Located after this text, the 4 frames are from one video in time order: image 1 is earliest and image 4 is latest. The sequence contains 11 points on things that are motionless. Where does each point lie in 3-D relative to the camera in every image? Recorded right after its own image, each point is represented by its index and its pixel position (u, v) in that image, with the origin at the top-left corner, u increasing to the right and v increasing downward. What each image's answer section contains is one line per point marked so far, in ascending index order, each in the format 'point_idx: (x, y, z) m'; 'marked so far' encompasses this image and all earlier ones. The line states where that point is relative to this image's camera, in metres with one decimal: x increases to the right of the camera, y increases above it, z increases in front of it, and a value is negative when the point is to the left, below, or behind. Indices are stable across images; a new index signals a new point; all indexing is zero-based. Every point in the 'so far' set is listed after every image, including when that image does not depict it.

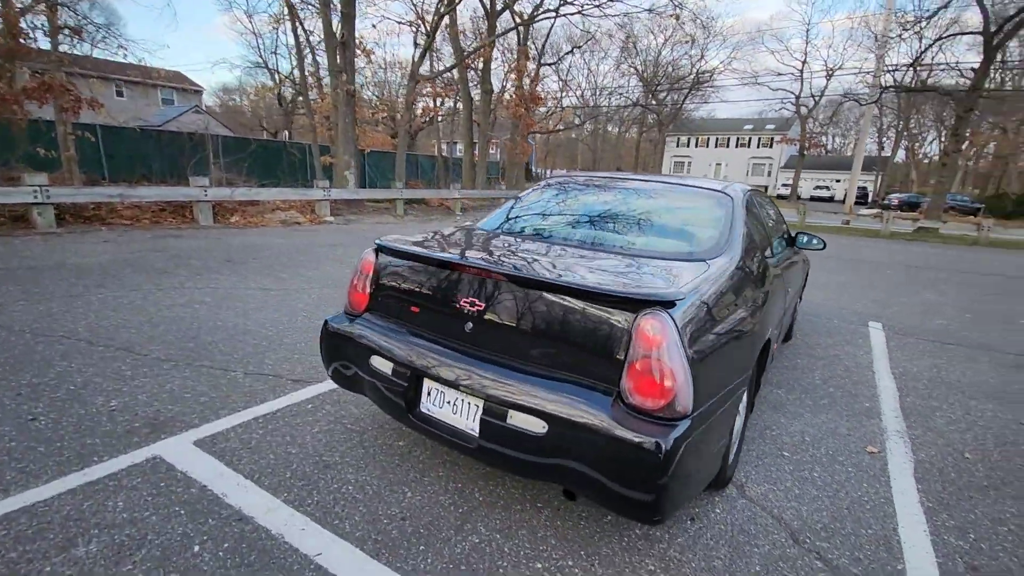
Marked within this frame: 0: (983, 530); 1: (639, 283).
0: (+2.0, -1.0, +2.0) m
1: (+0.5, 0.0, +1.7) m
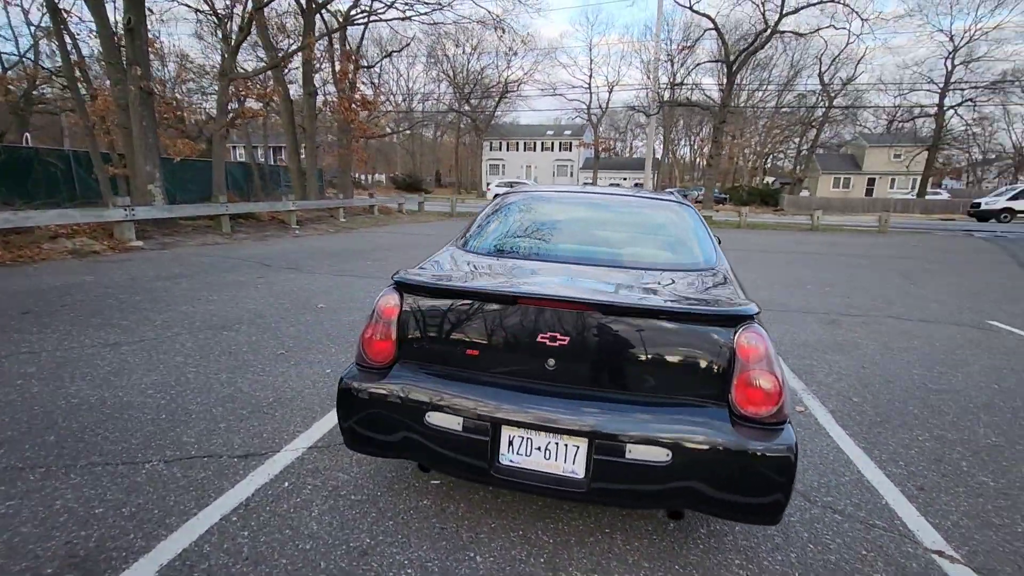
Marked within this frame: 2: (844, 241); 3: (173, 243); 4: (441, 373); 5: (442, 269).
0: (+2.2, -0.9, +2.7) m
1: (+0.7, 0.0, +1.8) m
2: (+11.1, +1.6, +16.0) m
3: (-7.3, +1.0, +10.3) m
4: (-0.3, -0.3, +1.8) m
5: (-0.3, +0.1, +2.2) m
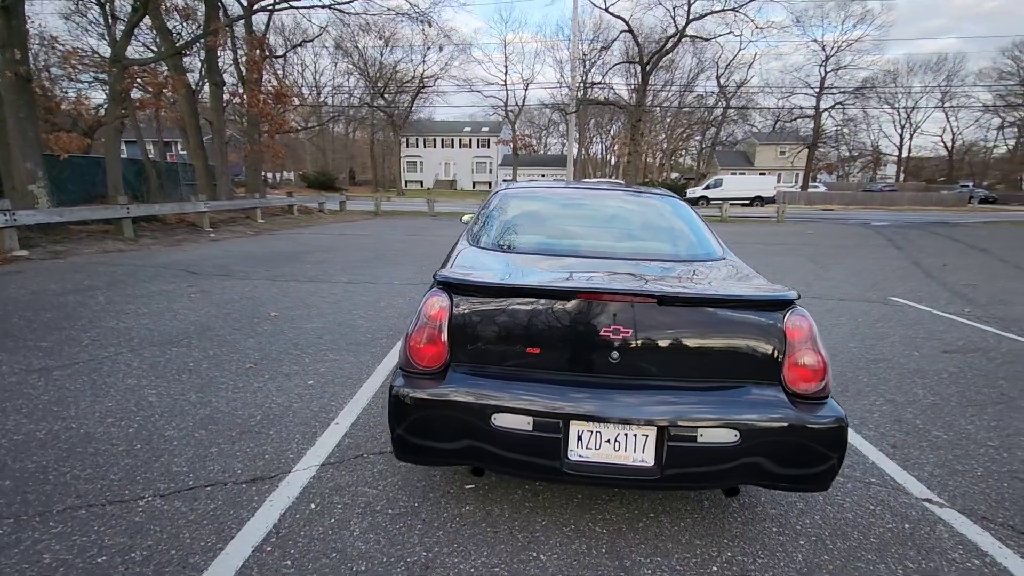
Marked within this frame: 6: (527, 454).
0: (+2.2, -0.8, +3.0) m
1: (+0.9, 0.0, +2.0) m
2: (+8.8, +2.1, +17.6) m
3: (-8.4, +0.7, +9.1) m
4: (0.0, -0.3, +1.8) m
5: (-0.2, +0.1, +2.1) m
6: (+0.1, -0.6, +1.7) m
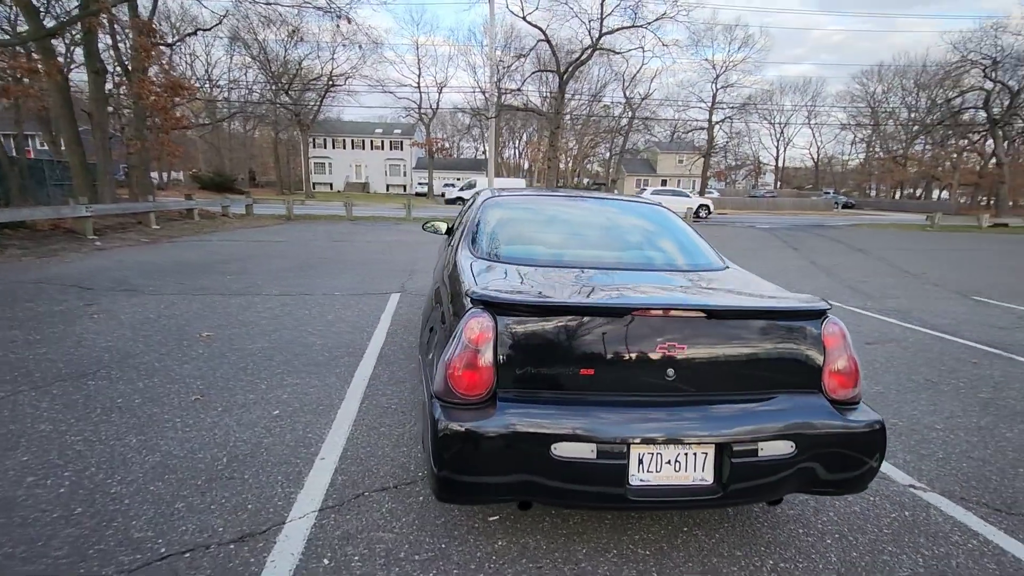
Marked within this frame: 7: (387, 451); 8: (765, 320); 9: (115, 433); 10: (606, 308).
0: (+2.2, -0.8, +3.2) m
1: (+1.0, 0.0, +2.0) m
2: (+6.1, +2.1, +18.7) m
3: (-9.3, +0.4, +7.4) m
4: (+0.1, -0.4, +1.6) m
5: (-0.1, 0.0, +2.0) m
6: (+0.3, -0.6, +1.6) m
7: (-0.7, -0.9, +2.6) m
8: (+0.9, -0.1, +1.7) m
9: (-2.2, -0.8, +2.6) m
10: (+0.3, -0.1, +1.7) m
